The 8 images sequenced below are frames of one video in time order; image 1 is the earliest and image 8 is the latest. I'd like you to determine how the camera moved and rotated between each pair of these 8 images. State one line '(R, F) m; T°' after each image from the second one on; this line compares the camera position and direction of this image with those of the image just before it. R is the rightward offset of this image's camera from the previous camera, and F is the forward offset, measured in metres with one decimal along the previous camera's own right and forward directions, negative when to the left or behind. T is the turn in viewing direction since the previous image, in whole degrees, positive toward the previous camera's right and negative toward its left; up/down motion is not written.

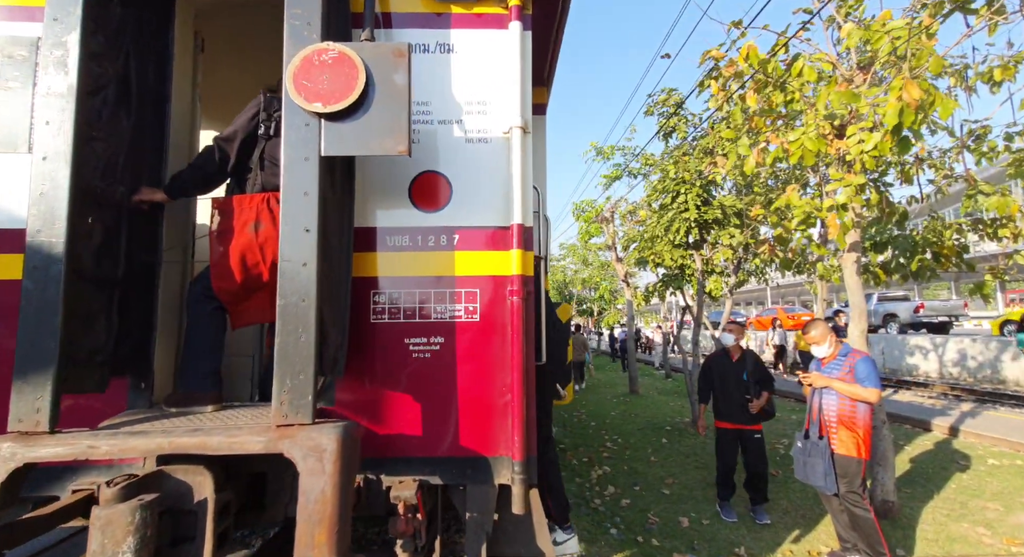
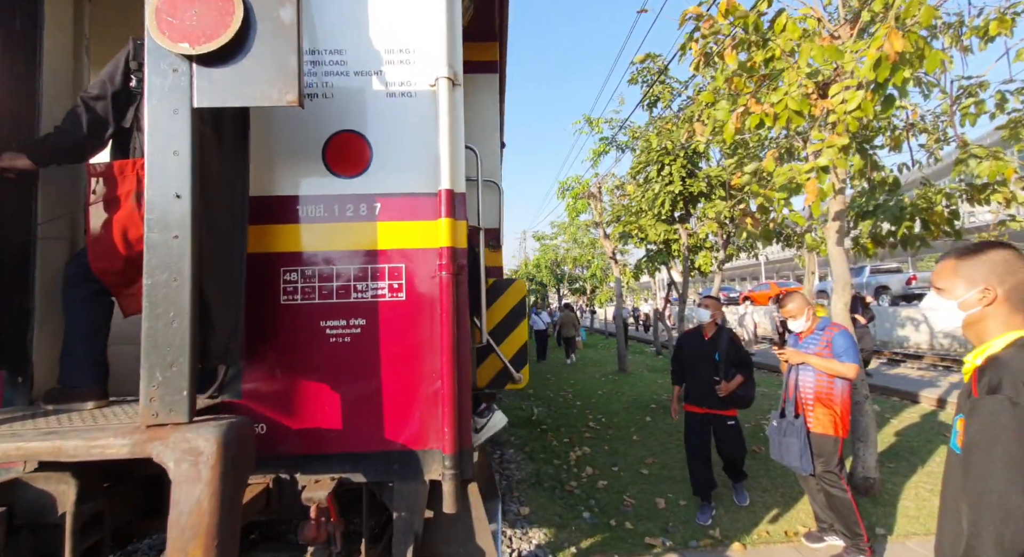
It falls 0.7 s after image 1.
(+0.3, +0.2) m; +1°
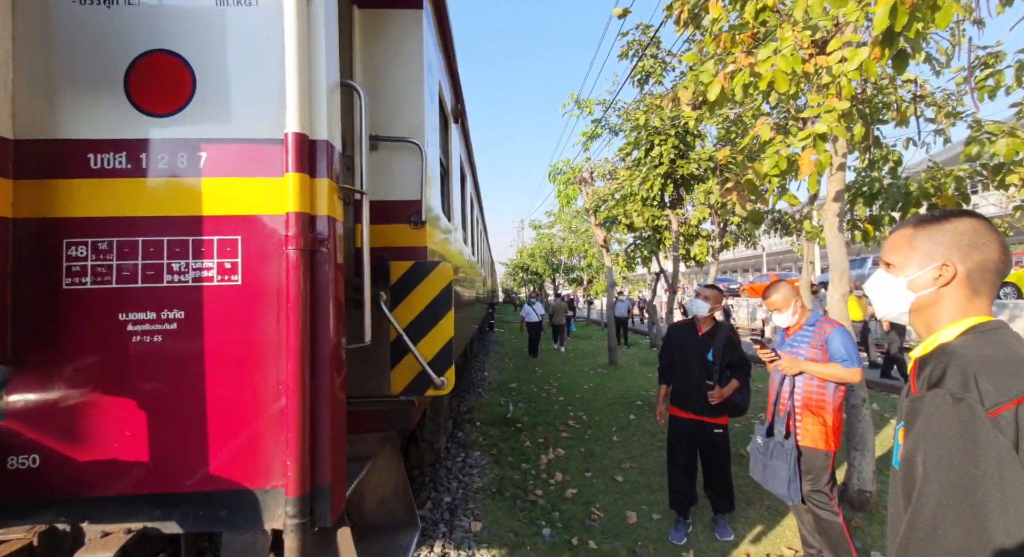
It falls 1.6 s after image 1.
(+0.4, +0.5) m; 0°
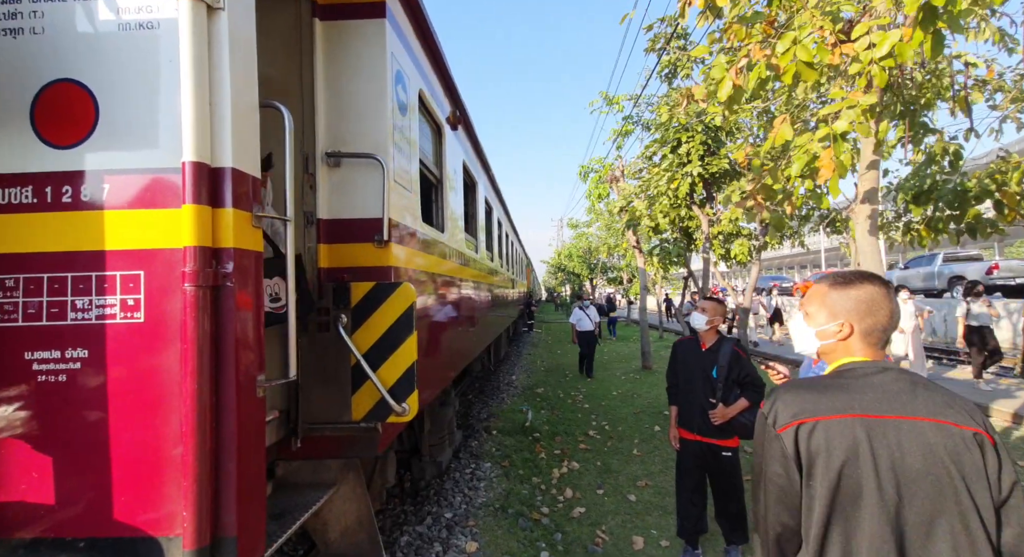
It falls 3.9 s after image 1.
(+0.4, +0.2) m; -5°
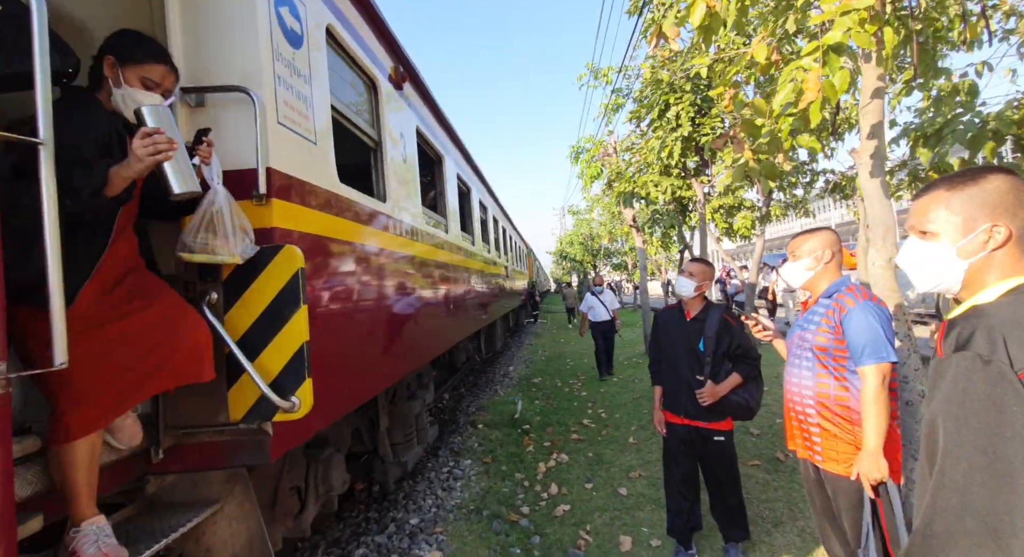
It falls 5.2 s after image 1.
(+0.4, +0.5) m; -1°
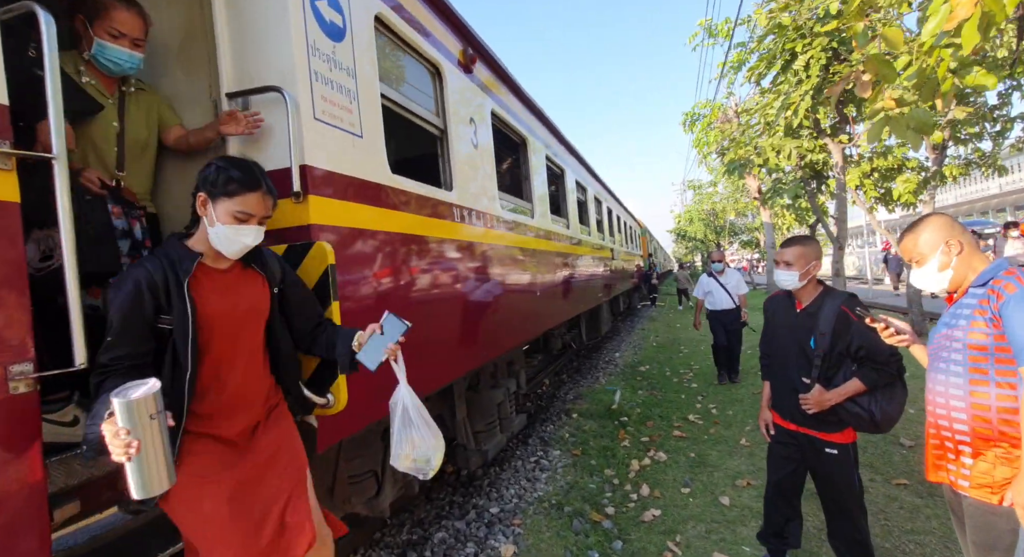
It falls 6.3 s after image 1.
(+0.3, +0.2) m; -14°
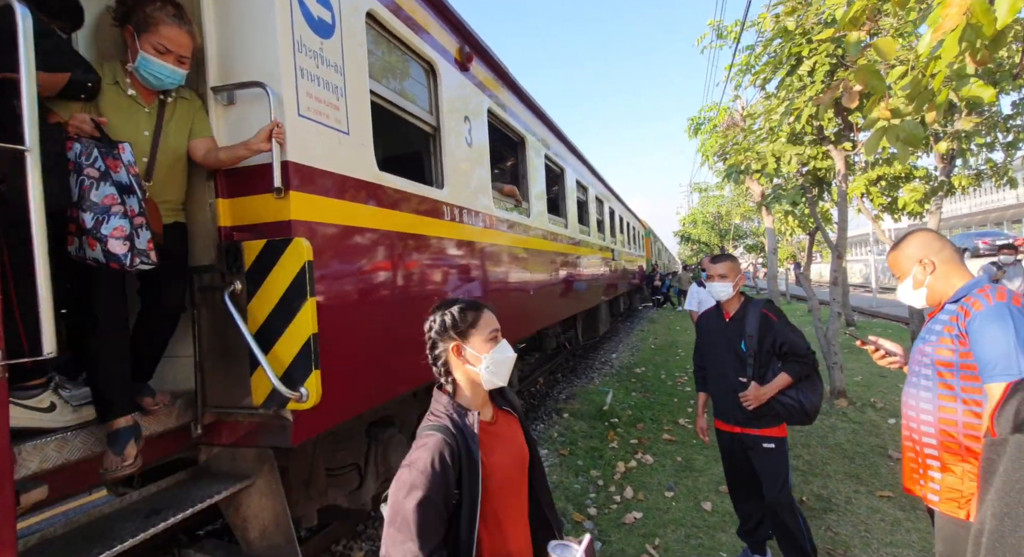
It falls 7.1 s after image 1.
(+0.1, 0.0) m; -1°
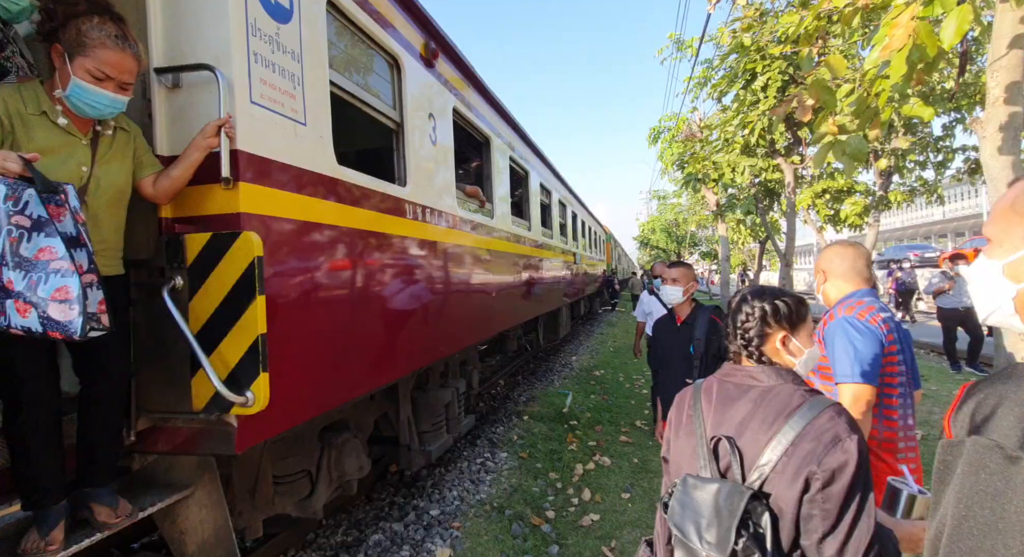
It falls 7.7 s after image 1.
(0.0, 0.0) m; +5°
